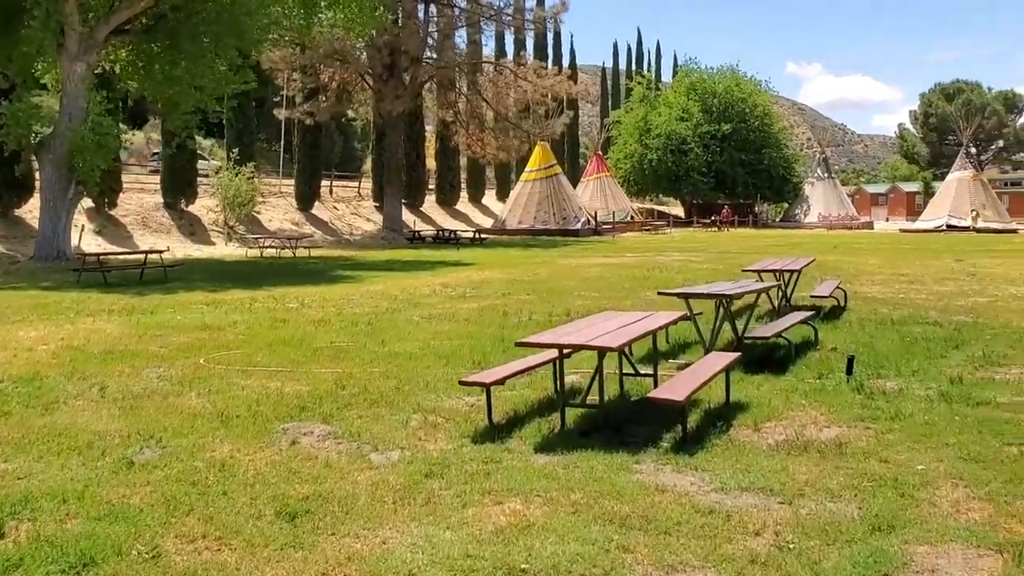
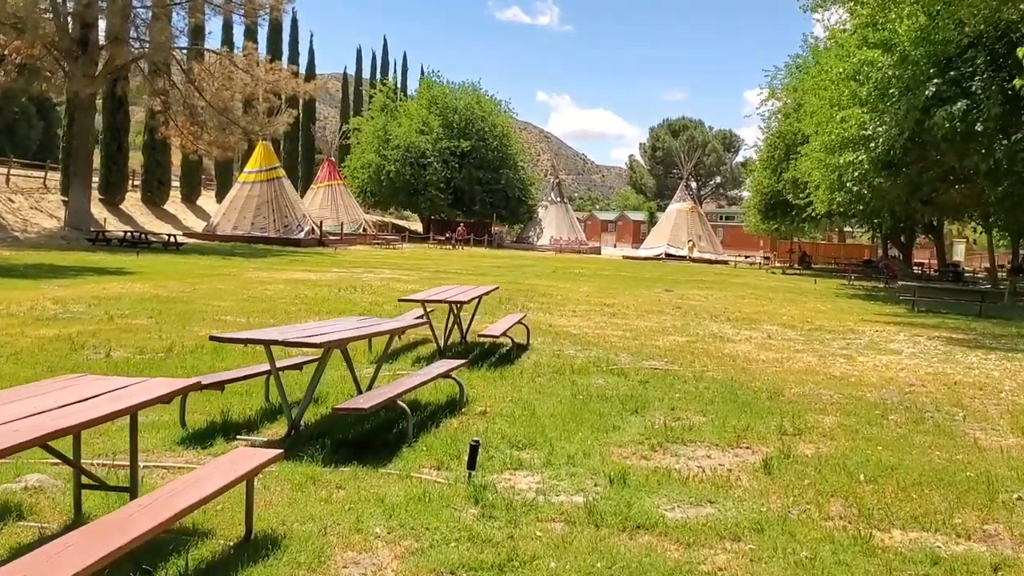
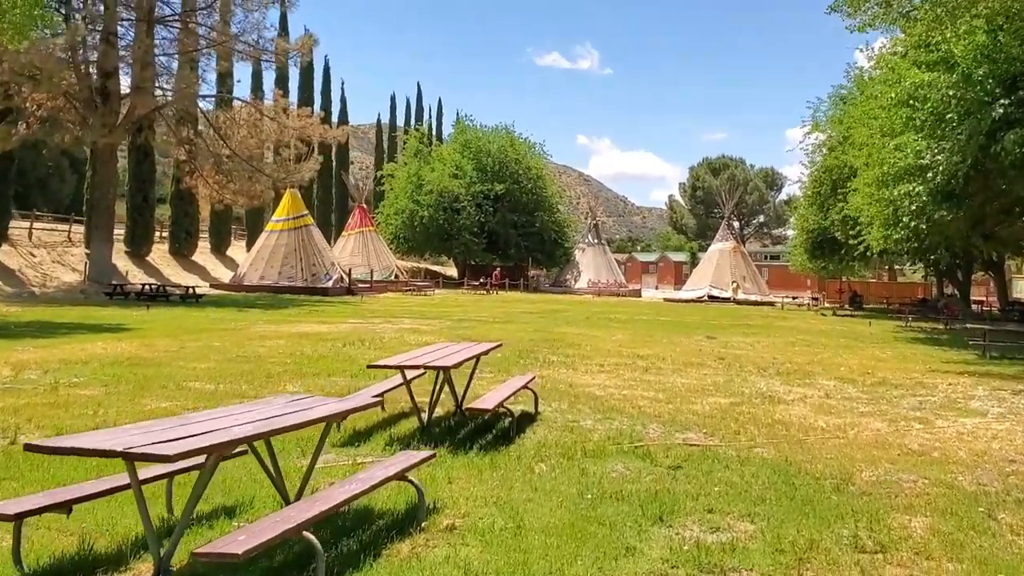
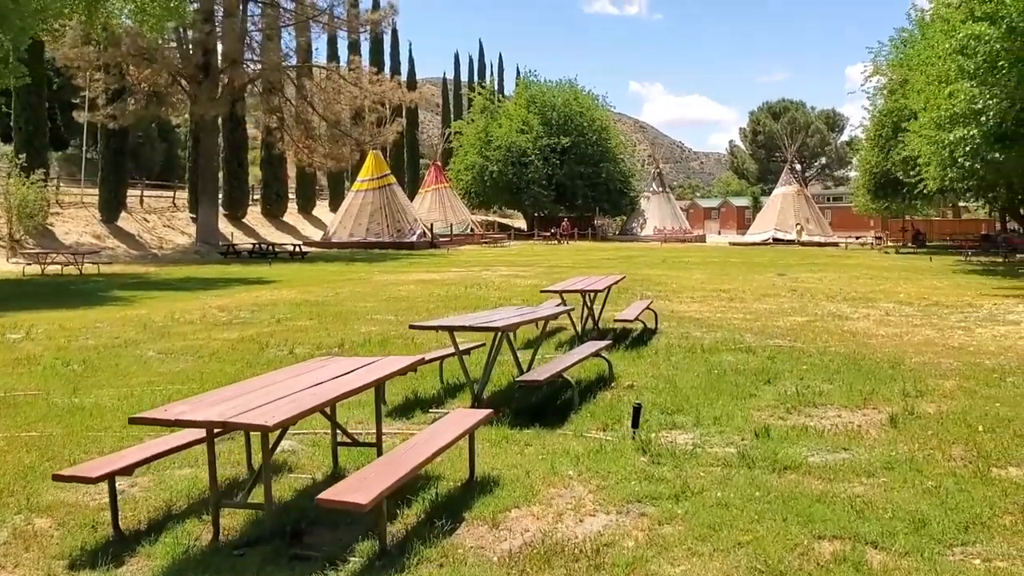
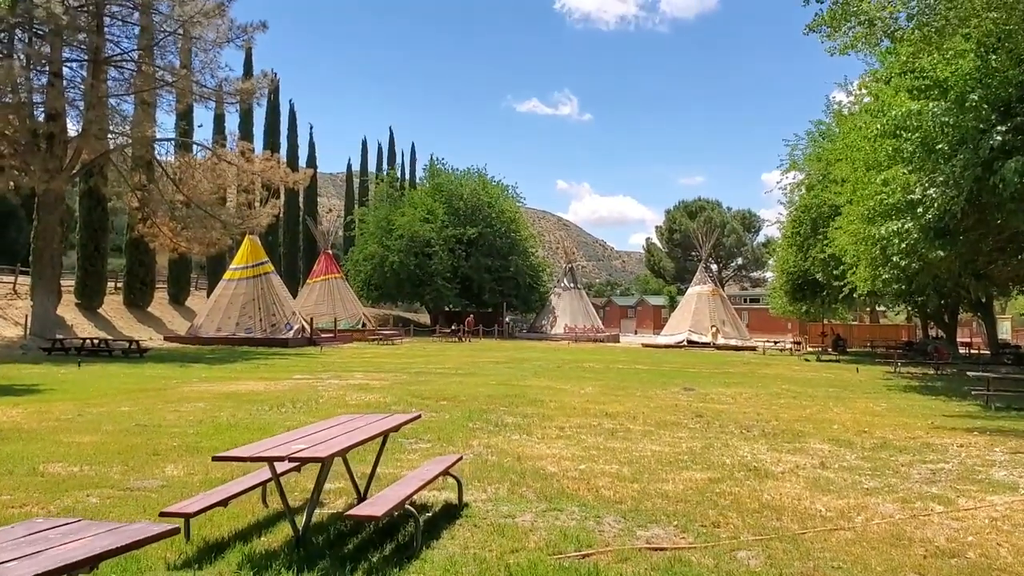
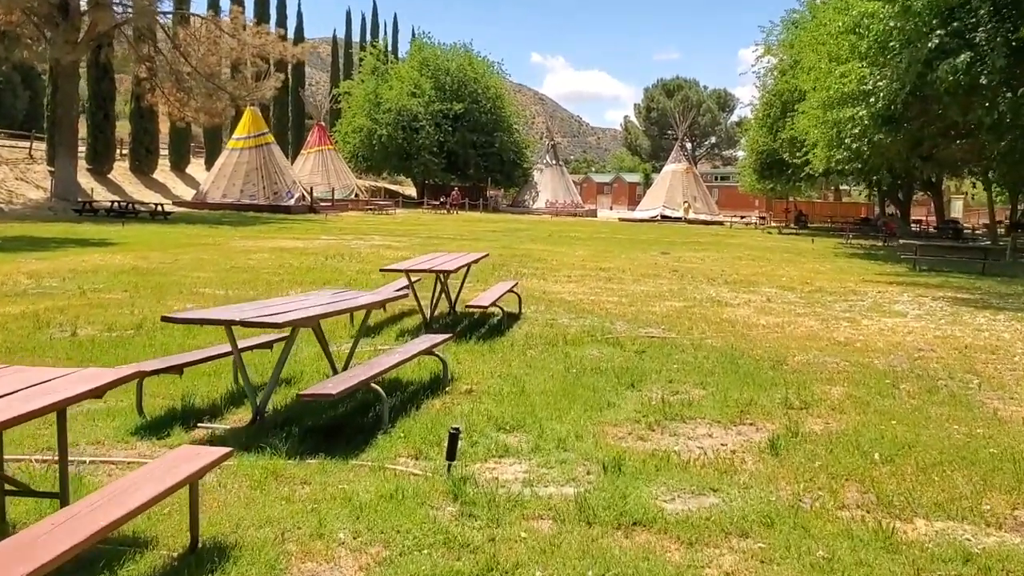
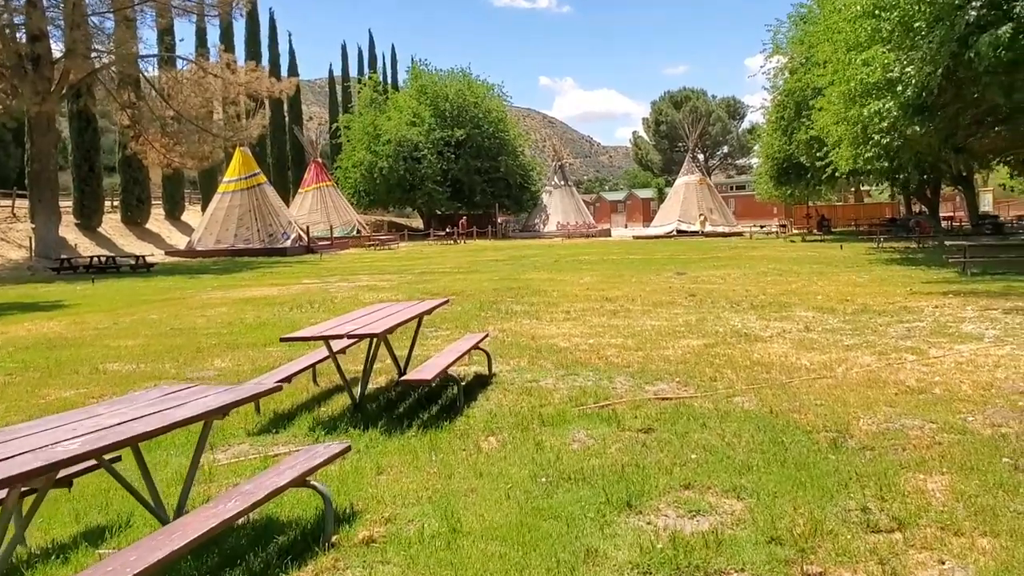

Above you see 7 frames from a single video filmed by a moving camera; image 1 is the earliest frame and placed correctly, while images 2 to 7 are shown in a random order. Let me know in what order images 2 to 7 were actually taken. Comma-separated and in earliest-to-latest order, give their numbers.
4, 2, 6, 3, 7, 5
